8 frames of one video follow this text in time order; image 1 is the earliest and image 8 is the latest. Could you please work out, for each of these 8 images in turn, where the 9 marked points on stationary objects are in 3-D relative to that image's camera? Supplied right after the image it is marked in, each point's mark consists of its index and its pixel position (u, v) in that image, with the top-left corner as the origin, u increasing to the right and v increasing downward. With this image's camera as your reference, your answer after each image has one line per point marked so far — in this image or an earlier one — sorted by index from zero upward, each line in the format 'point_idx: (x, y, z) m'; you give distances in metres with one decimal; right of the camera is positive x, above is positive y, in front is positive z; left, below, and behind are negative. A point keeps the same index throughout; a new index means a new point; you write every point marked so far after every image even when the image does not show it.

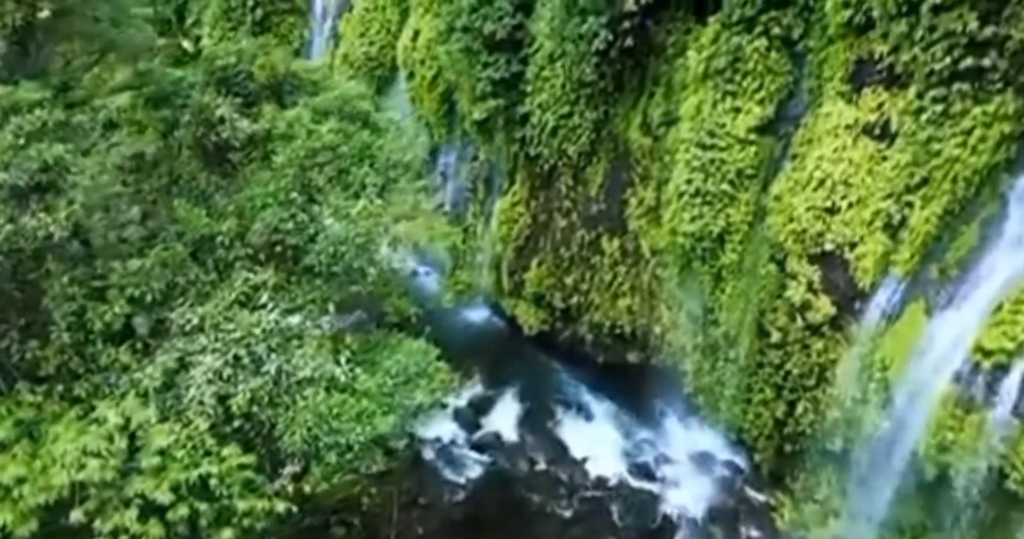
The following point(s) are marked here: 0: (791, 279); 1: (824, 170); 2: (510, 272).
0: (+1.9, 0.0, +5.6) m
1: (+2.0, +0.6, +5.4) m
2: (0.0, 0.0, +8.8) m
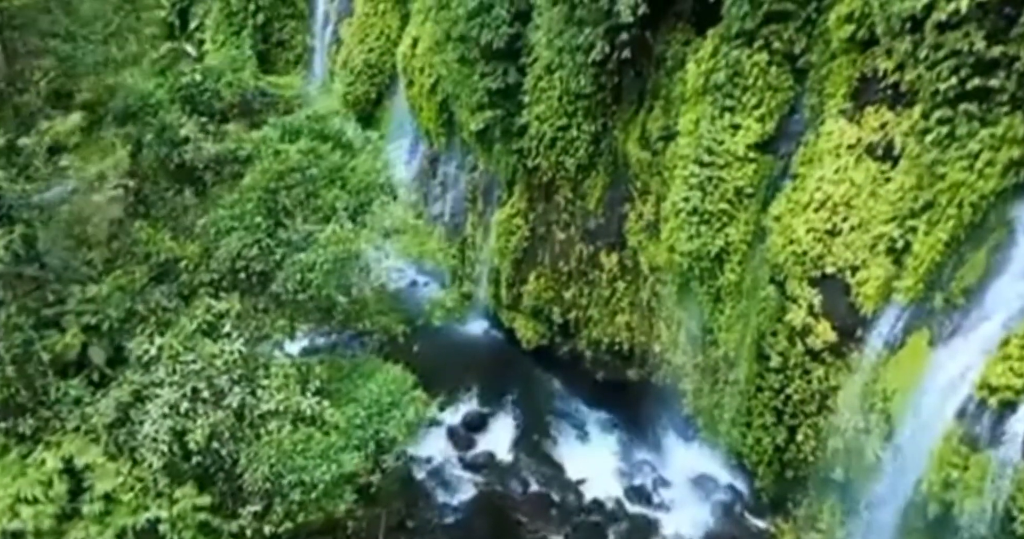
0: (+1.8, -0.2, +5.4) m
1: (+1.9, +0.5, +5.2) m
2: (0.0, -0.1, +8.6) m
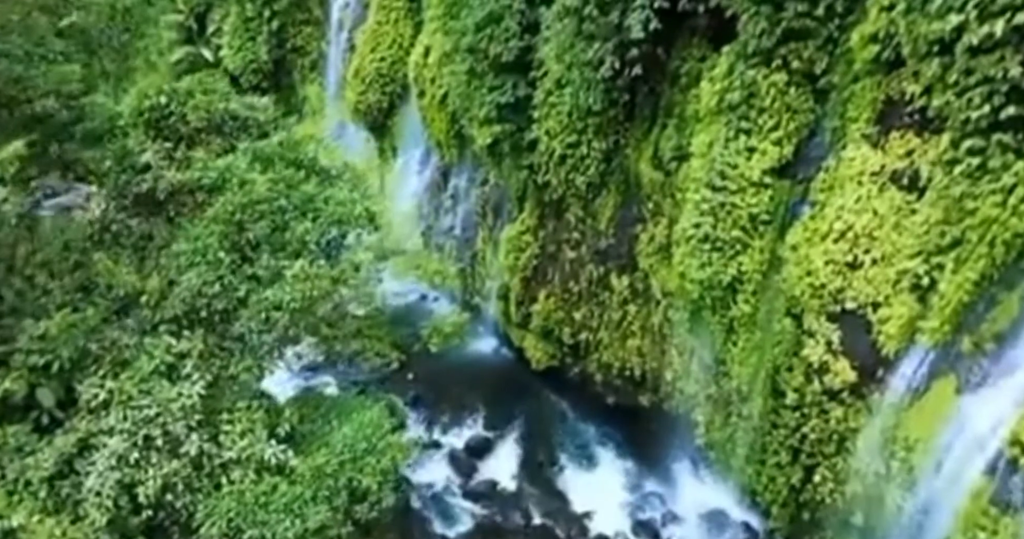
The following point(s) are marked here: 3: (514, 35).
0: (+1.8, -0.4, +5.1) m
1: (+1.9, +0.3, +4.8) m
2: (+0.1, -0.3, +8.3) m
3: (0.0, +2.0, +7.2) m
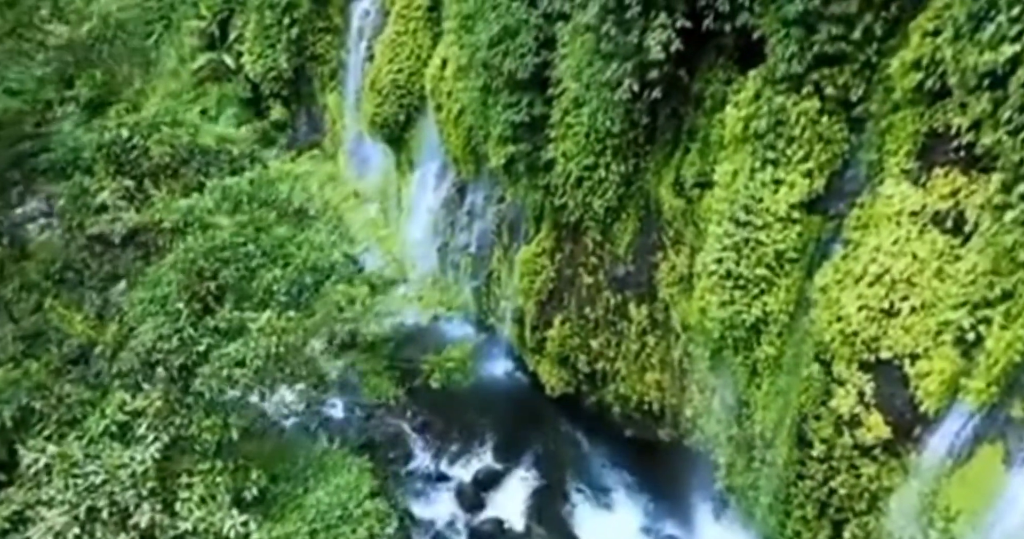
0: (+1.8, -0.6, +4.6) m
1: (+1.9, 0.0, +4.4) m
2: (+0.2, -0.5, +7.9) m
3: (+0.1, +1.8, +6.8) m
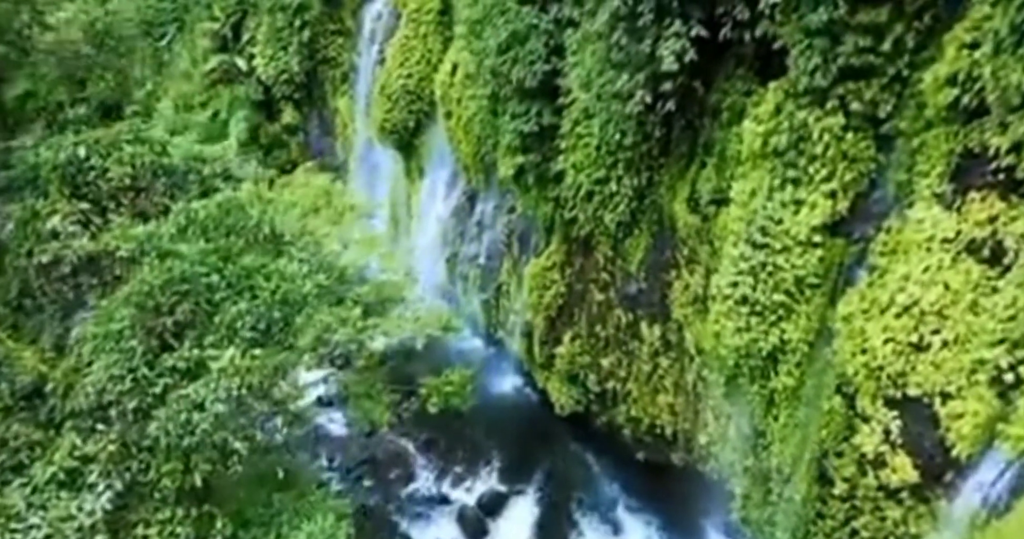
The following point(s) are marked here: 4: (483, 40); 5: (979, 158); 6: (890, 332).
0: (+1.8, -0.8, +4.3) m
1: (+1.9, -0.1, +4.1) m
2: (+0.3, -0.7, +7.6) m
3: (+0.2, +1.6, +6.6) m
4: (-0.2, +1.9, +7.2) m
5: (+2.1, +0.5, +3.9) m
6: (+1.9, -0.3, +4.1) m
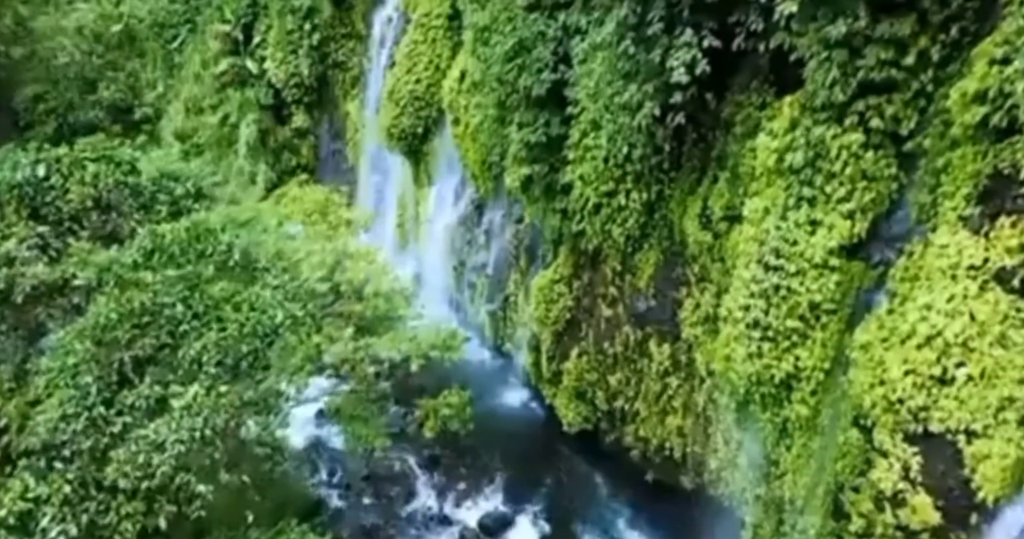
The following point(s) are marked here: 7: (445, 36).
0: (+1.8, -0.9, +4.1) m
1: (+1.9, -0.2, +3.8) m
2: (+0.3, -0.8, +7.4) m
3: (+0.3, +1.5, +6.3) m
4: (-0.2, +1.8, +7.0) m
5: (+2.1, +0.4, +3.6) m
6: (+1.8, -0.4, +3.9) m
7: (-0.7, +2.4, +8.8) m
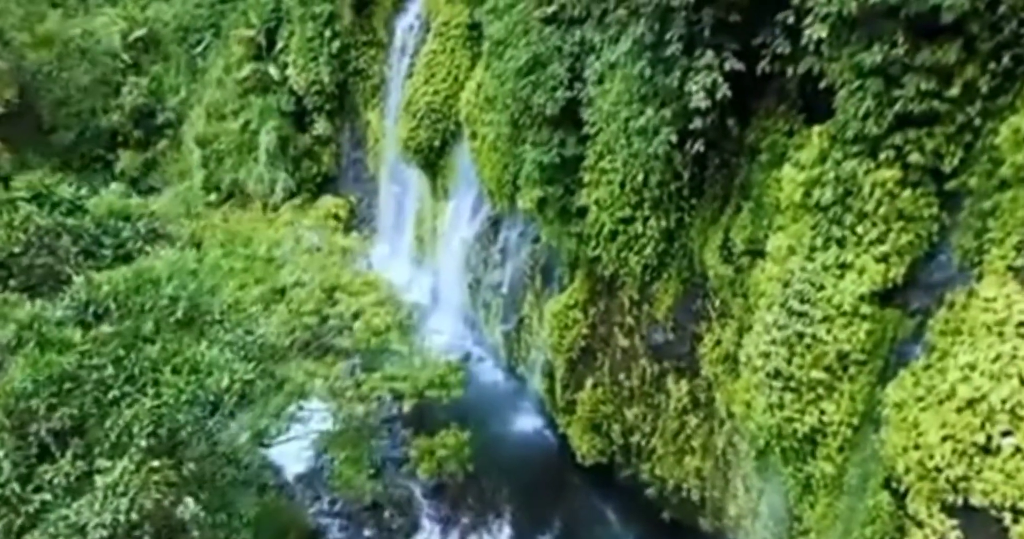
0: (+1.7, -1.1, +3.7) m
1: (+1.9, -0.5, +3.4) m
2: (+0.4, -1.0, +7.1) m
3: (+0.4, +1.3, +6.0) m
4: (0.0, +1.6, +6.6) m
5: (+2.1, +0.2, +3.2) m
6: (+1.8, -0.7, +3.5) m
7: (-0.5, +2.2, +8.5) m
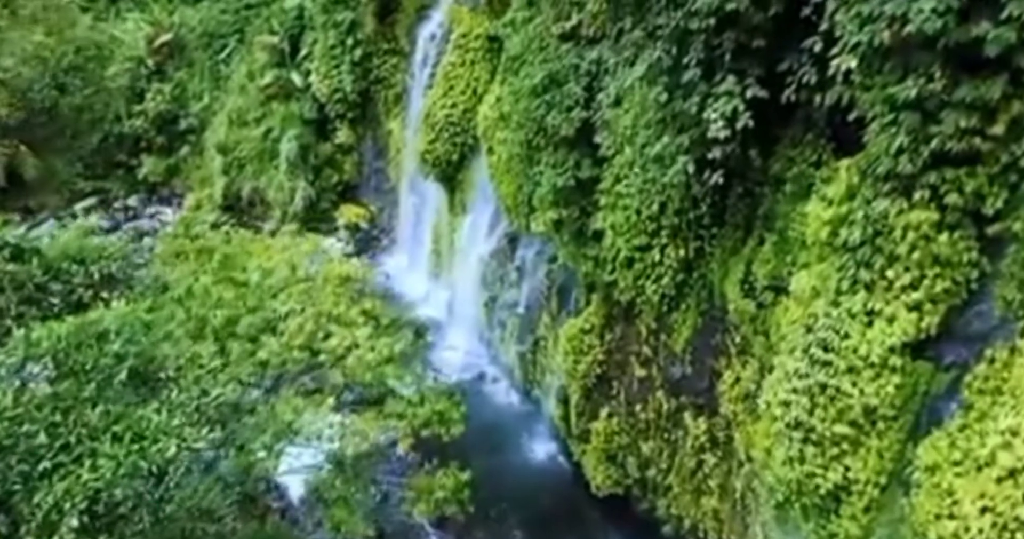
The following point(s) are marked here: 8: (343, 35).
0: (+1.7, -1.3, +3.3) m
1: (+1.8, -0.7, +3.1) m
2: (+0.5, -1.2, +6.8) m
3: (+0.5, +1.1, +5.7) m
4: (+0.1, +1.5, +6.4) m
5: (+2.1, 0.0, +2.9) m
6: (+1.8, -0.9, +3.1) m
7: (-0.3, +2.1, +8.3) m
8: (-2.3, +3.3, +11.7) m
